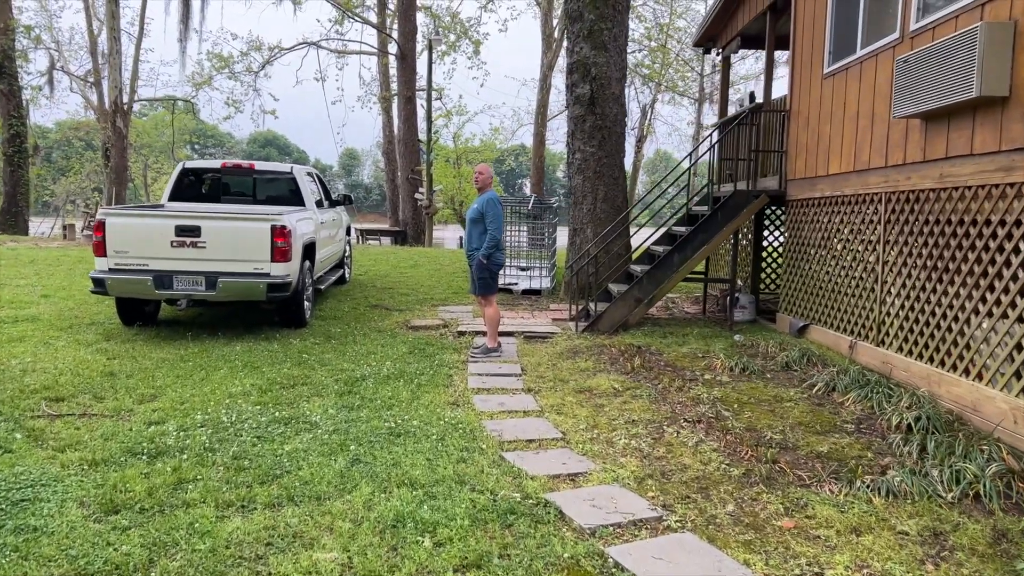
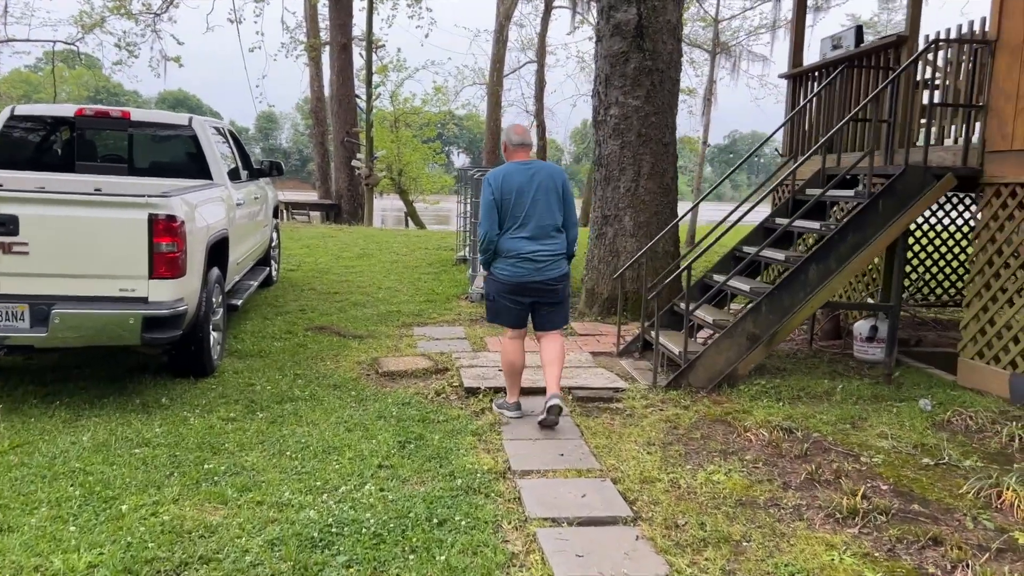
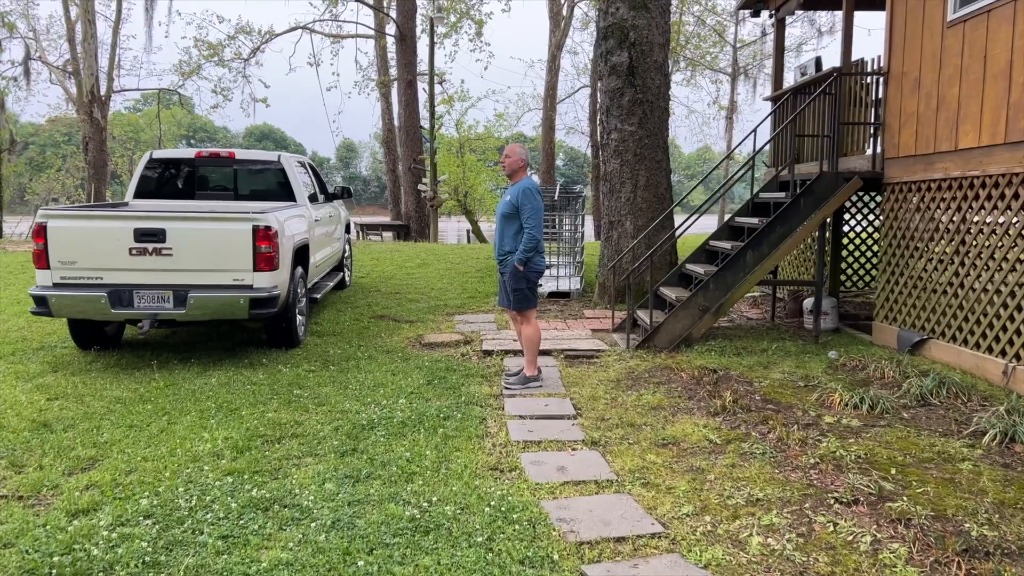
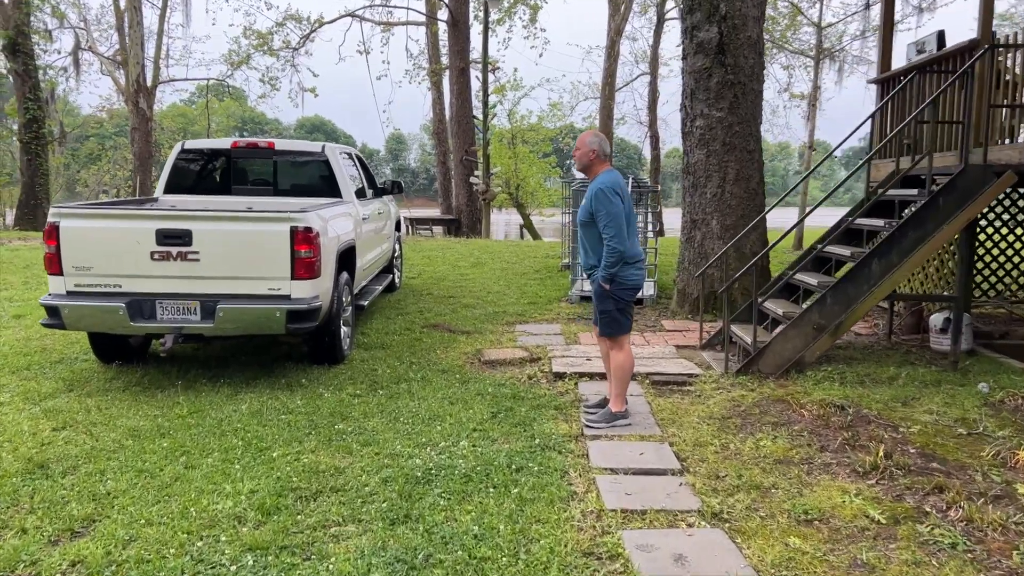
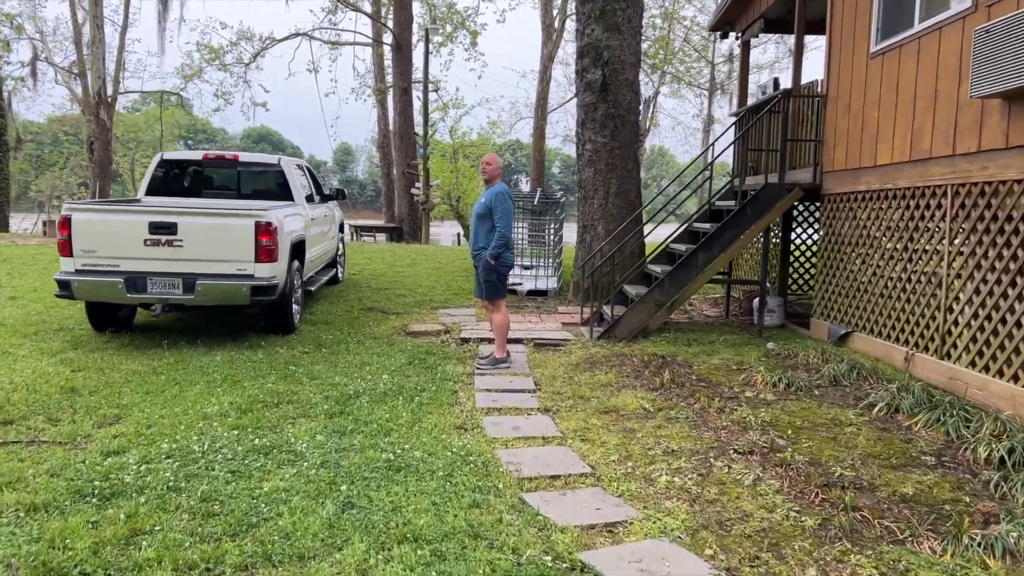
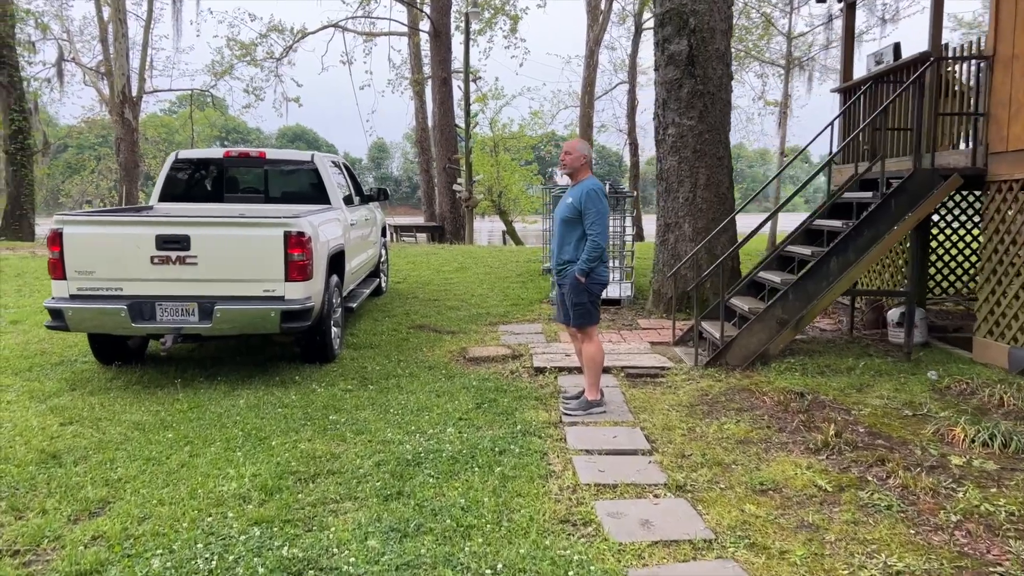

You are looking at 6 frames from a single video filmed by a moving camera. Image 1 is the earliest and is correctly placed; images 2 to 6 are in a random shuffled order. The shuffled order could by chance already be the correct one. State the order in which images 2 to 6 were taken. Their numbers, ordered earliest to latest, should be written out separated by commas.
5, 3, 6, 4, 2
